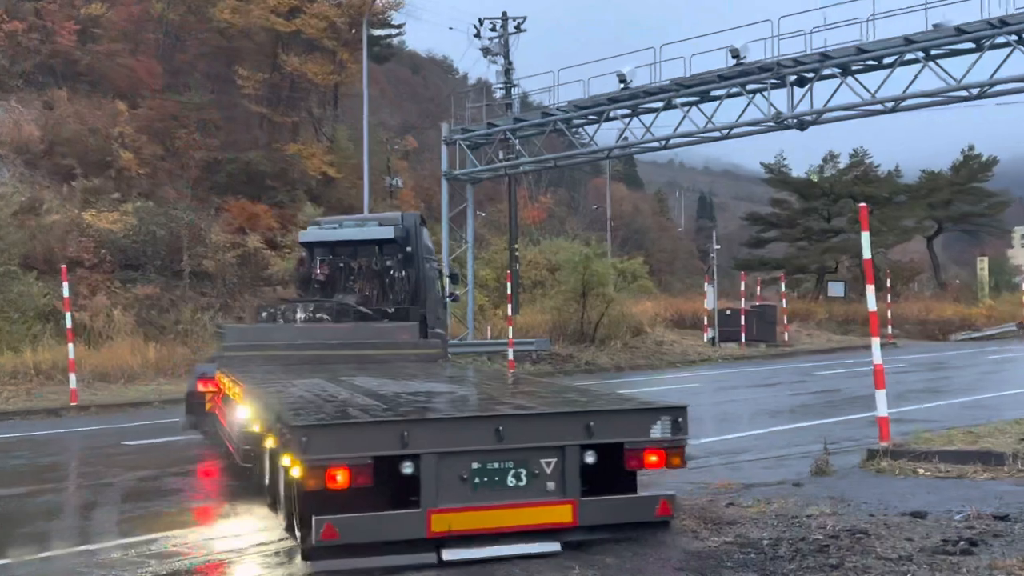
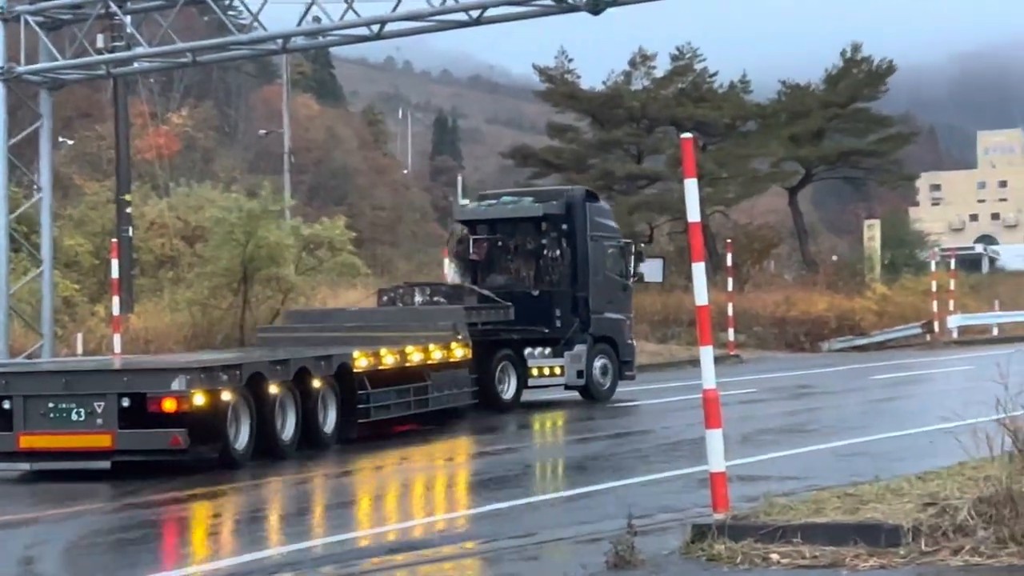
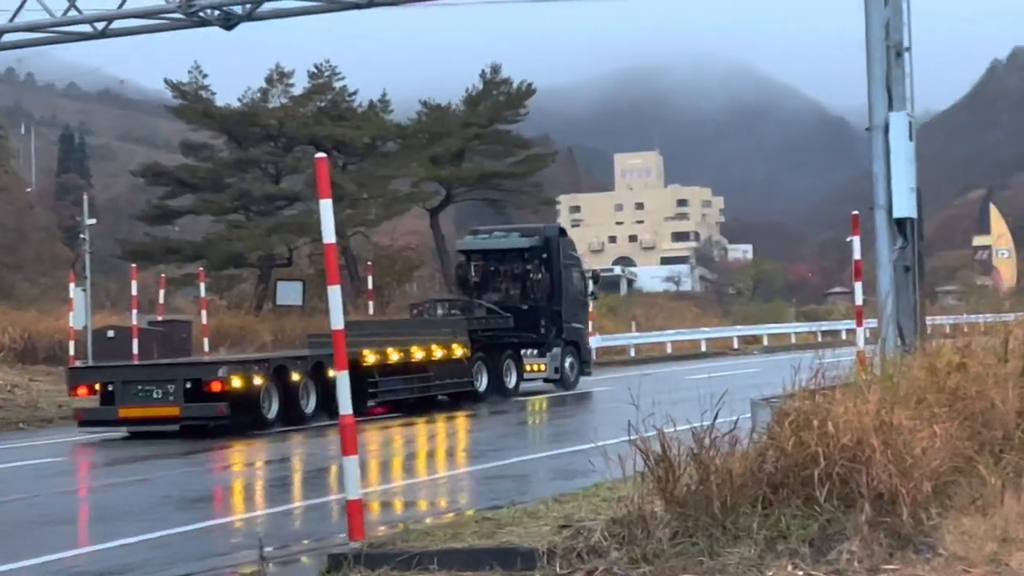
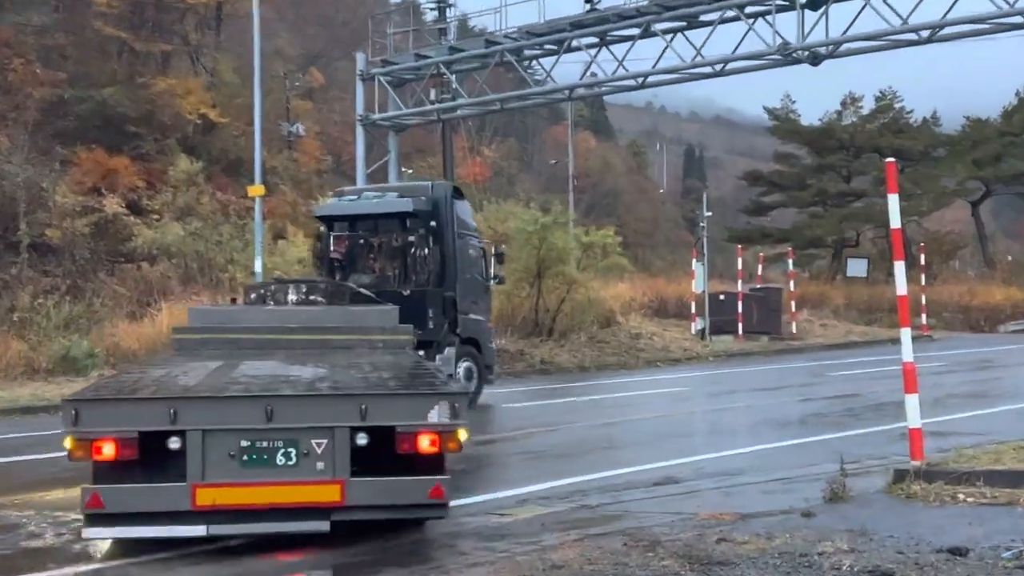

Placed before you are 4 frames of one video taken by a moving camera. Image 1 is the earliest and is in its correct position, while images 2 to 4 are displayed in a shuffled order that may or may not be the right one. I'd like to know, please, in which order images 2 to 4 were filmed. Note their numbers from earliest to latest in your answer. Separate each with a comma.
4, 2, 3
